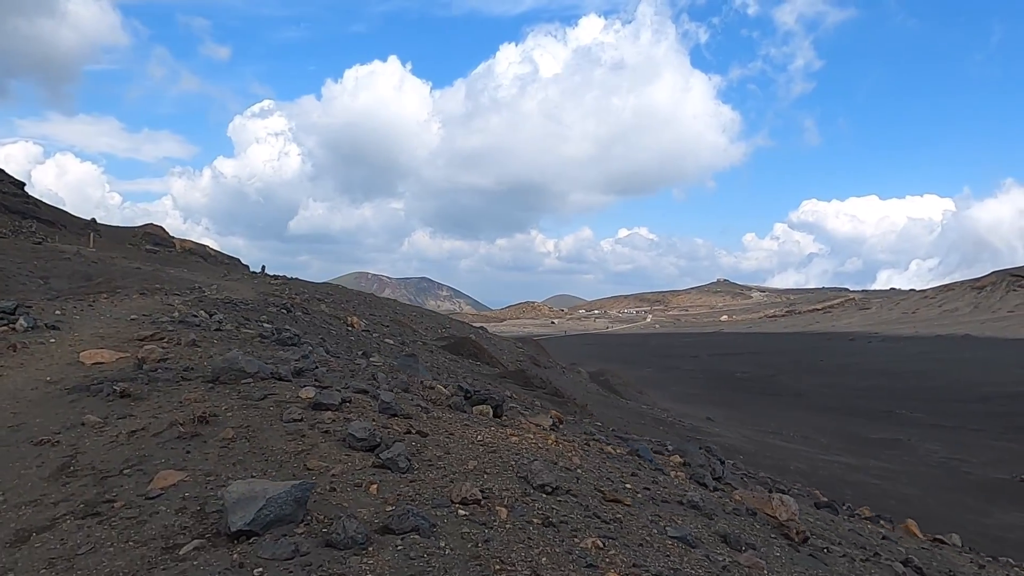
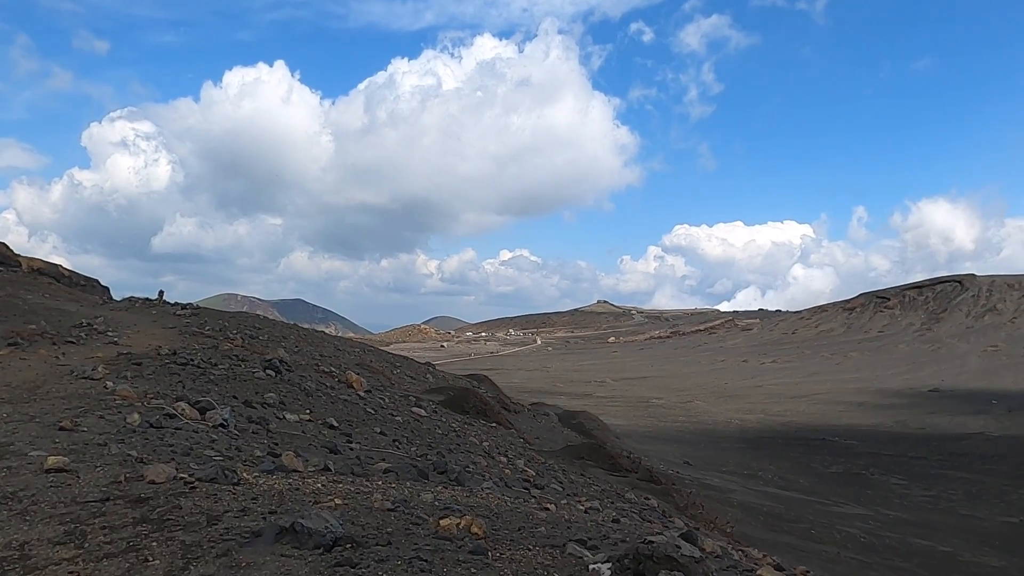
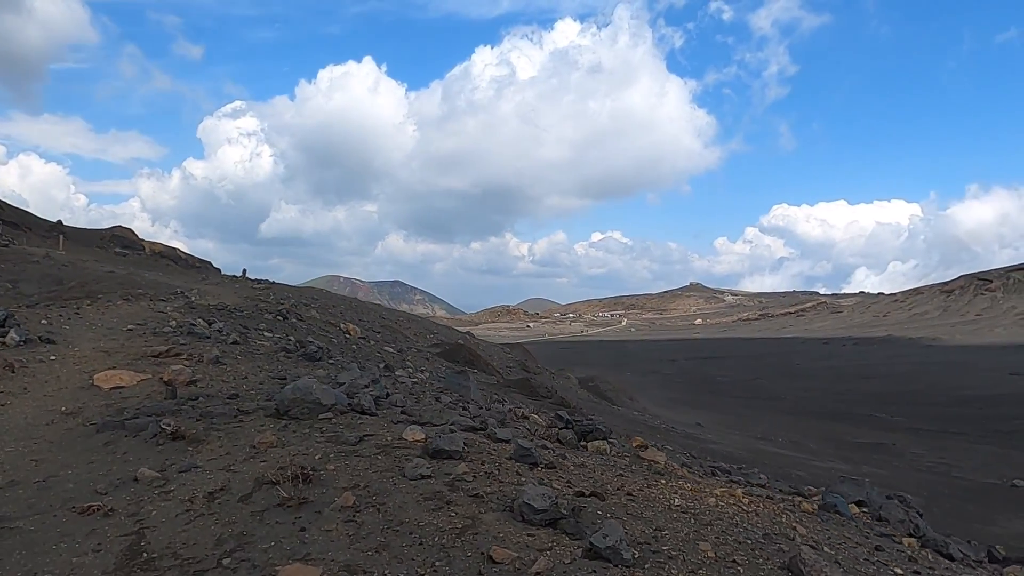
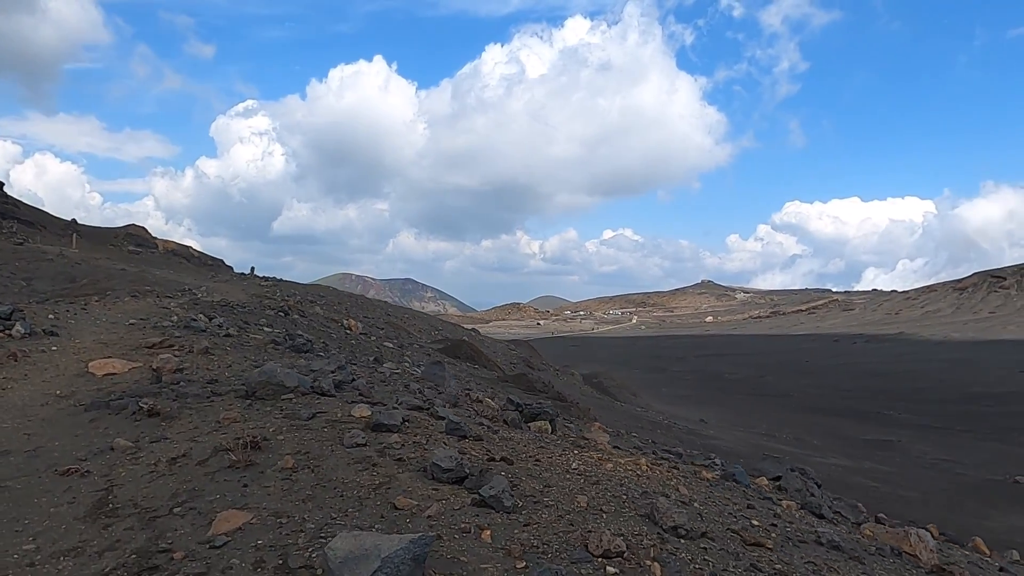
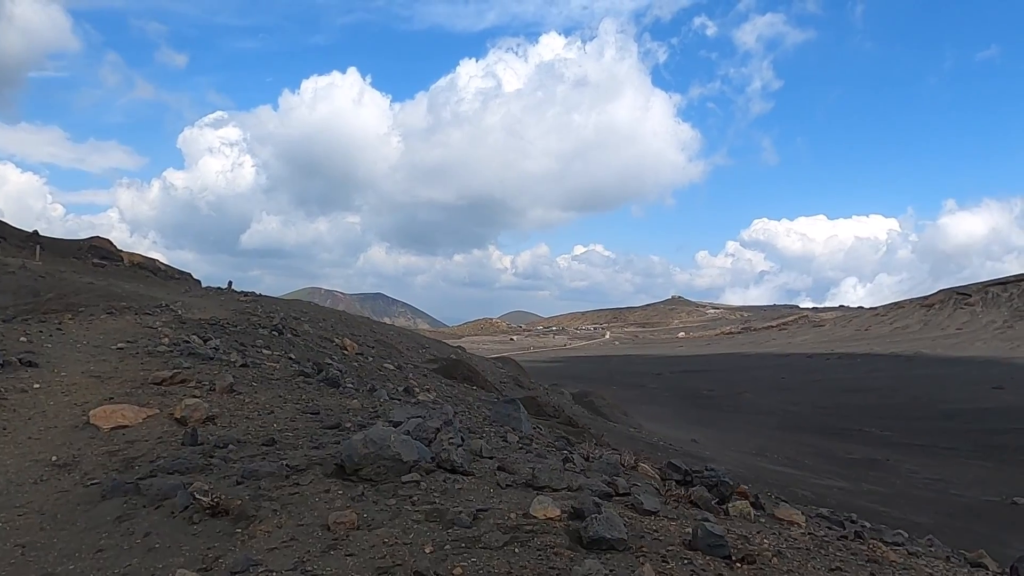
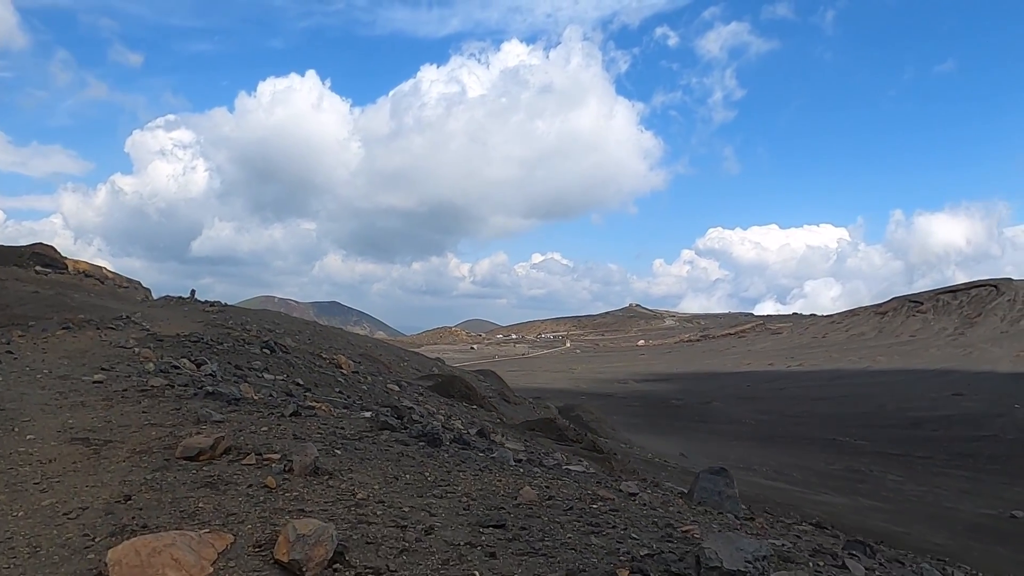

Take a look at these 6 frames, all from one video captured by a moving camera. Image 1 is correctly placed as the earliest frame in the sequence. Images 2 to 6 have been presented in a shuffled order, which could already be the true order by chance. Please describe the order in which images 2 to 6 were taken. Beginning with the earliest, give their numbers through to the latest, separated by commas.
4, 3, 5, 6, 2
